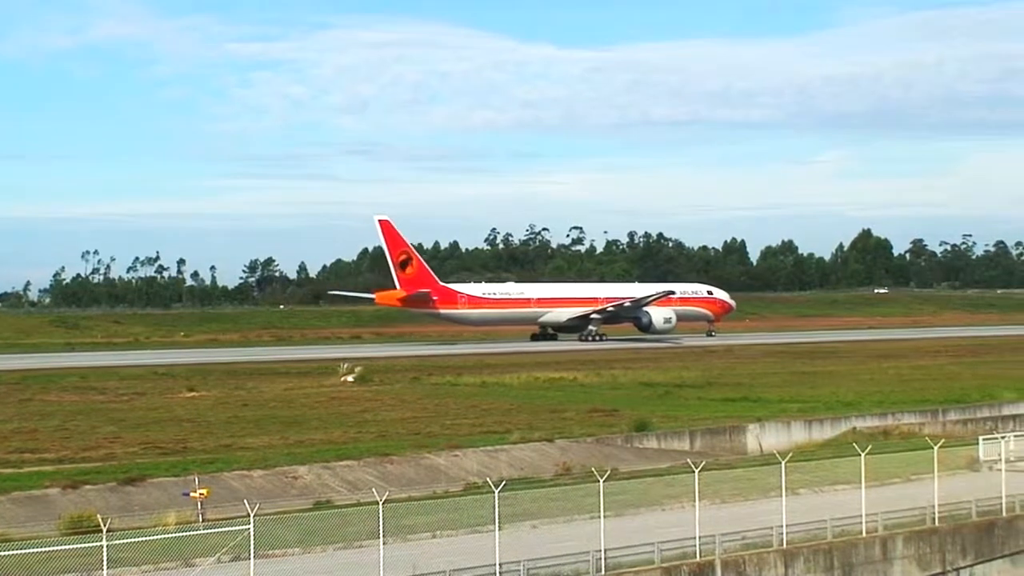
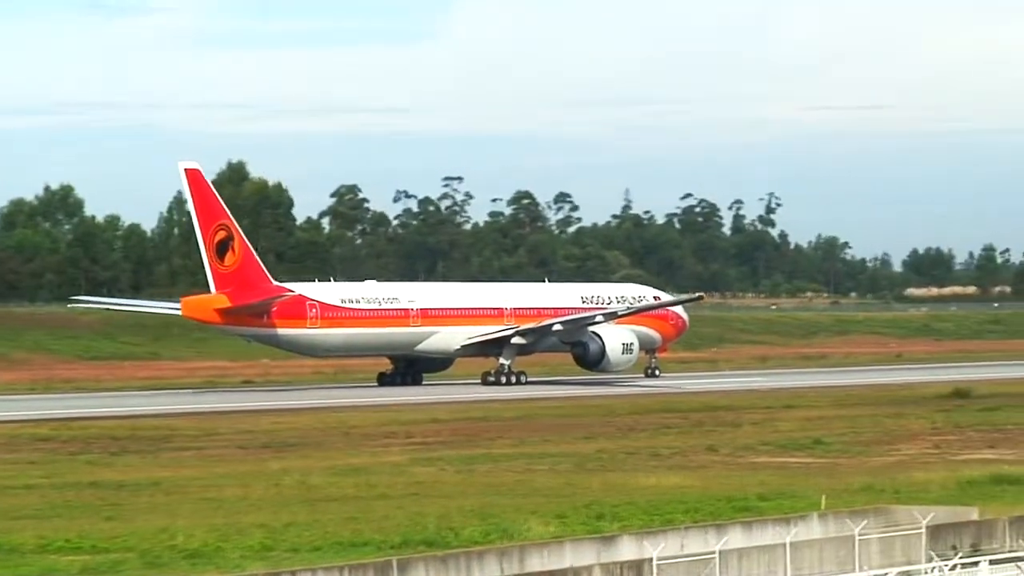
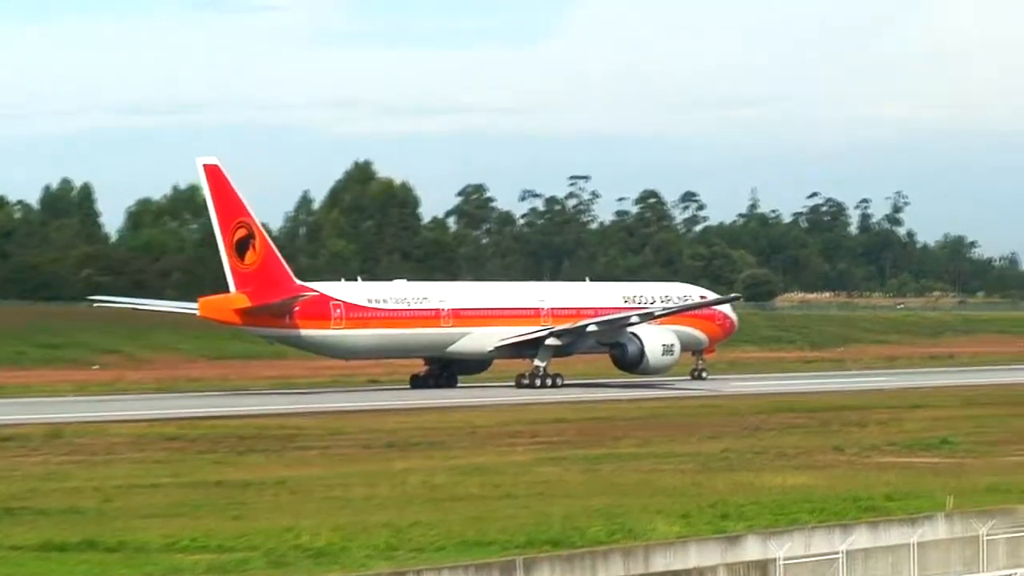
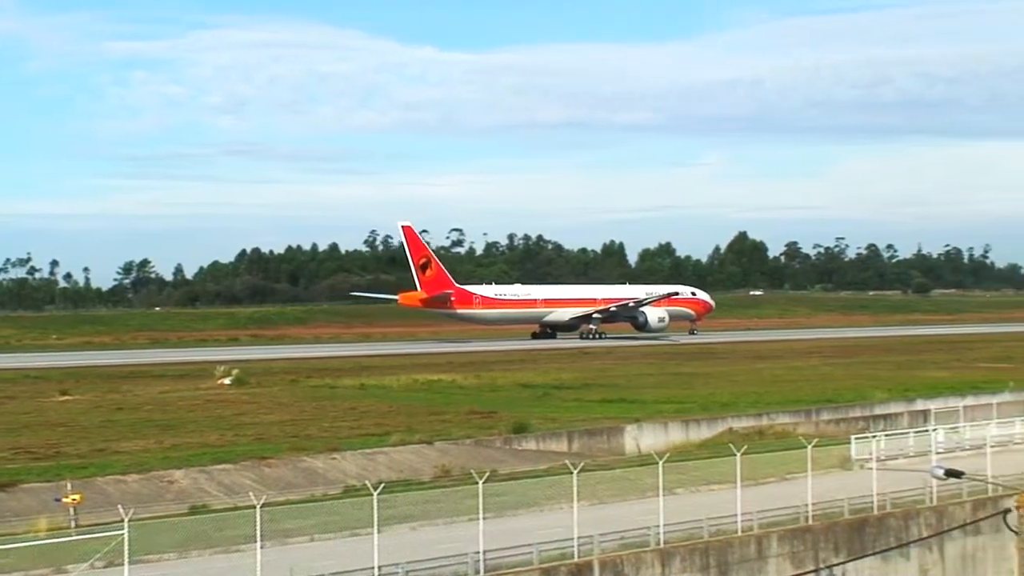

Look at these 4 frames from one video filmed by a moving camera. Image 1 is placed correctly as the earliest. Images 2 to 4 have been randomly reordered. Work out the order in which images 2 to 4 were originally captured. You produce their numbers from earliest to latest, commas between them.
4, 3, 2
